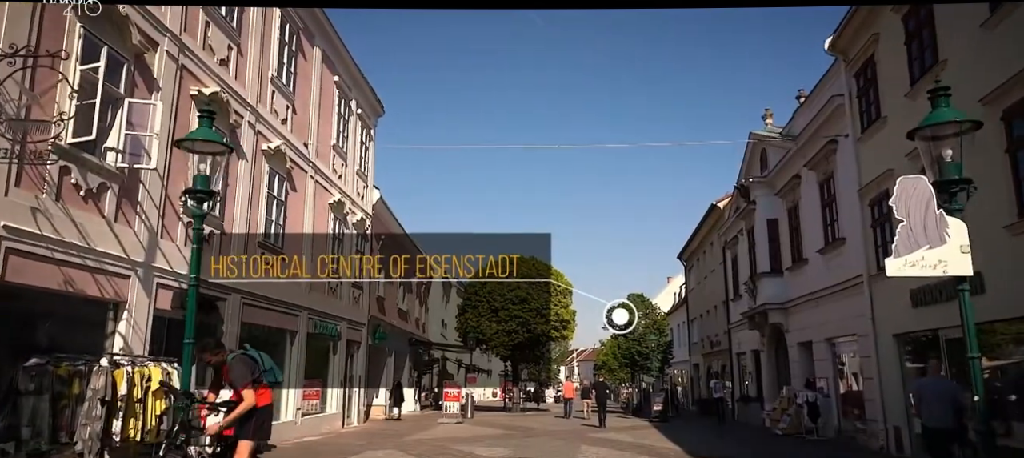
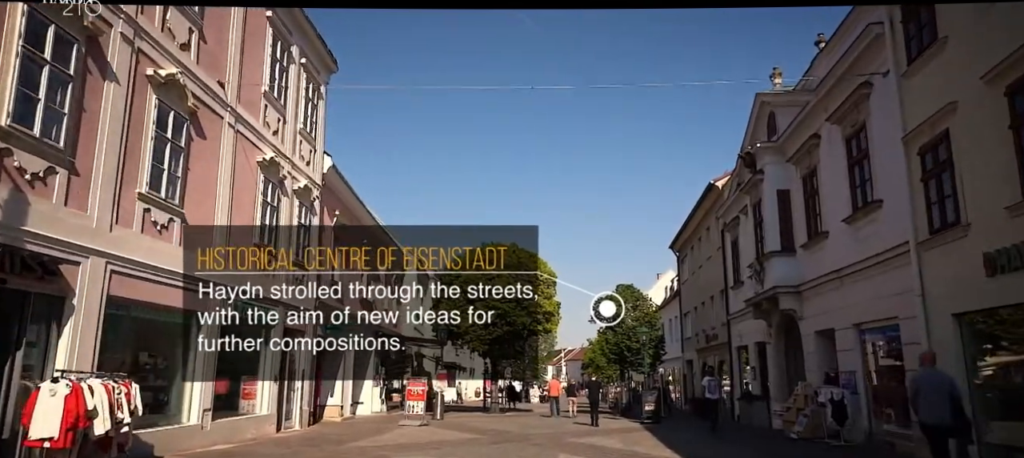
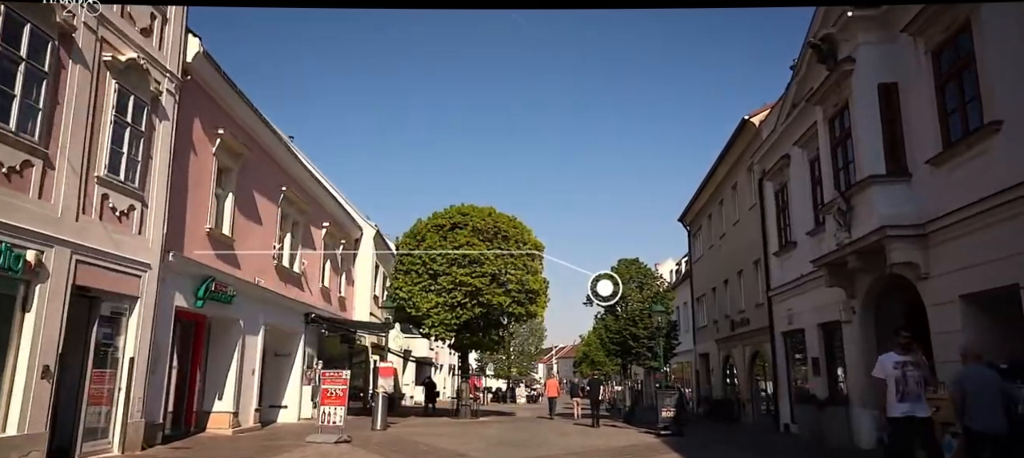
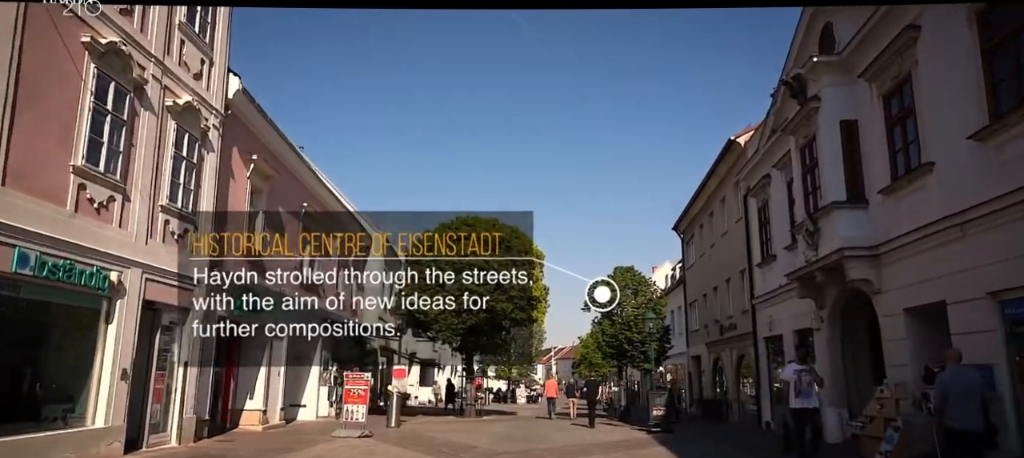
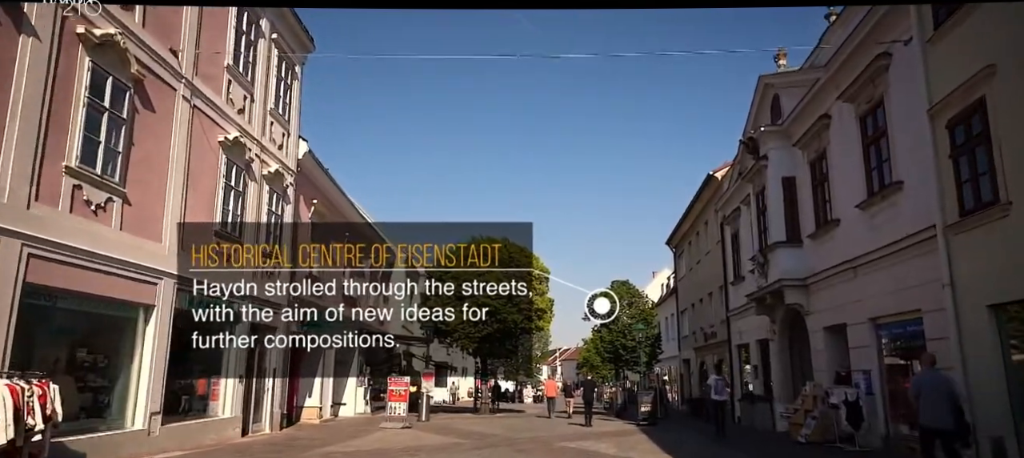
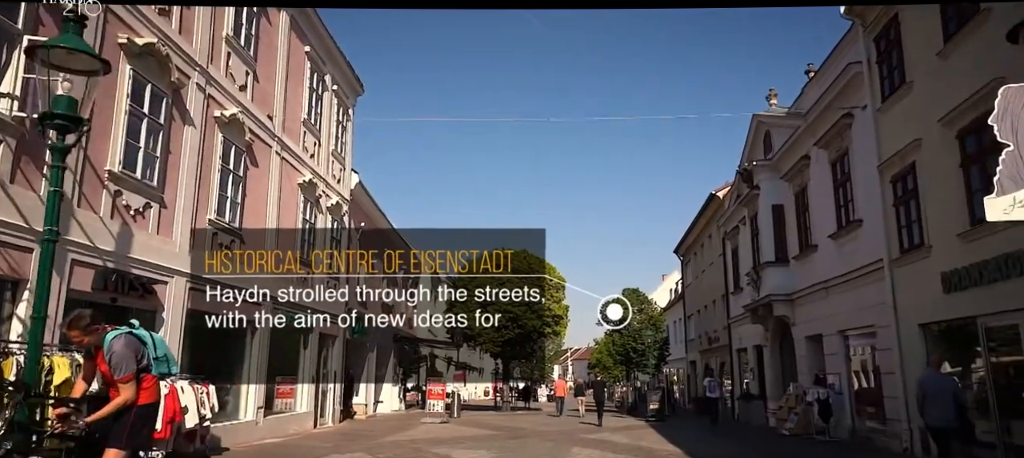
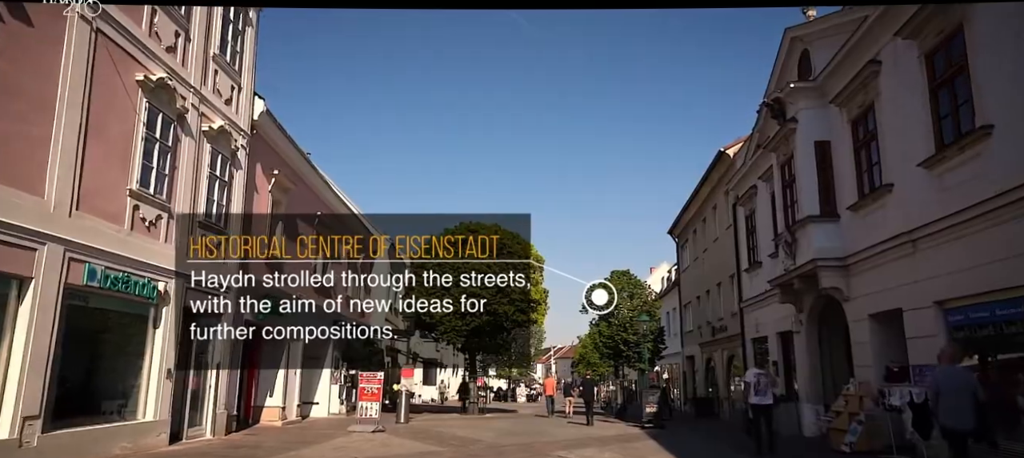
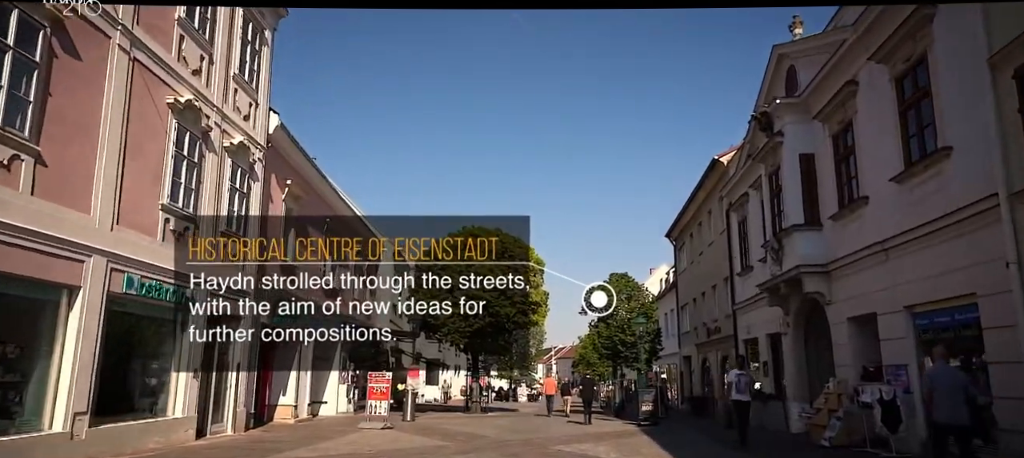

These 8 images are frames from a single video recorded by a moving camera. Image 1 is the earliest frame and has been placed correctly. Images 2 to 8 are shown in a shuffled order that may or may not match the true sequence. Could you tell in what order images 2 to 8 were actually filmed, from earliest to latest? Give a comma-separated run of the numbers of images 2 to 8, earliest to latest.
6, 2, 5, 8, 7, 4, 3
